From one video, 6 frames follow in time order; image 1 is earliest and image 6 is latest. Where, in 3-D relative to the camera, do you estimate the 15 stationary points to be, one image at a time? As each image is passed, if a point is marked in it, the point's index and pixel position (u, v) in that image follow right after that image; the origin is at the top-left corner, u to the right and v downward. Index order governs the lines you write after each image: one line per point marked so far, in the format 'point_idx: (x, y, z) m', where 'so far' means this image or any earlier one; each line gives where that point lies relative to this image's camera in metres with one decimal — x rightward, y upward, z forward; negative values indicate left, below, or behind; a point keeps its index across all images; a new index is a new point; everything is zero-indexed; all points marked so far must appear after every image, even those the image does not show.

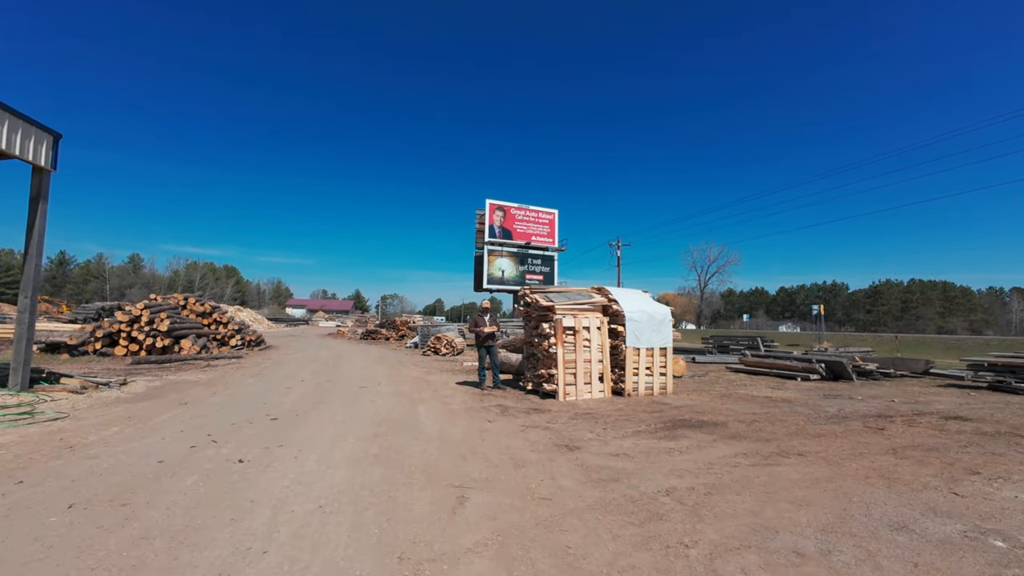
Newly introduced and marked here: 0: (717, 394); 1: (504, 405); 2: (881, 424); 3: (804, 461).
0: (+4.9, -2.5, +11.0) m
1: (-0.2, -2.3, +8.9) m
2: (+6.4, -2.3, +8.0) m
3: (+3.5, -2.1, +5.6) m
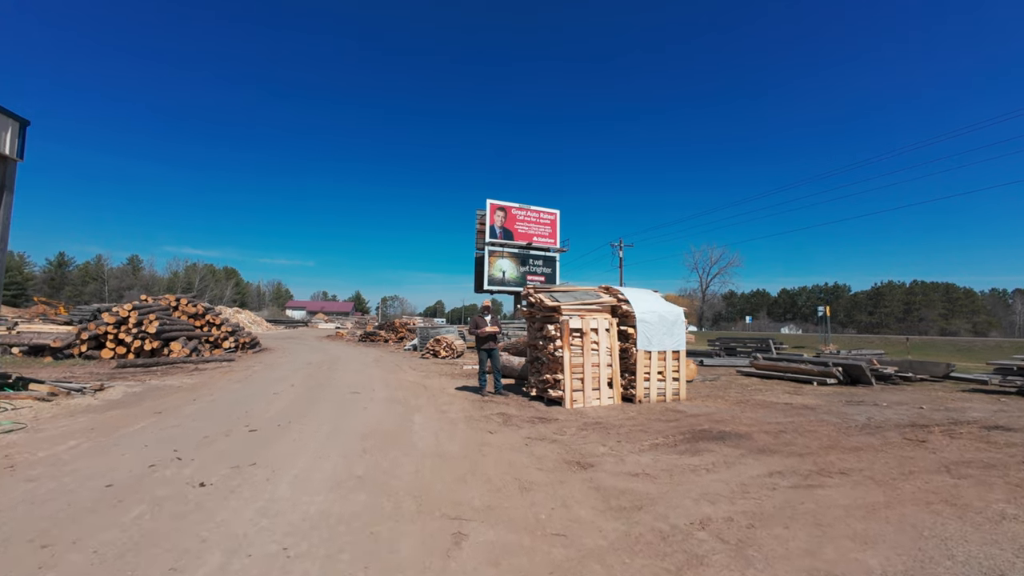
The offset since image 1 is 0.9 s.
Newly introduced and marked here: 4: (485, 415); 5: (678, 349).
0: (+4.9, -2.5, +10.3) m
1: (-0.1, -2.2, +8.2) m
2: (+6.4, -2.3, +7.3) m
3: (+3.6, -2.0, +4.9) m
4: (-0.5, -2.2, +8.0) m
5: (+3.6, -1.3, +10.2) m
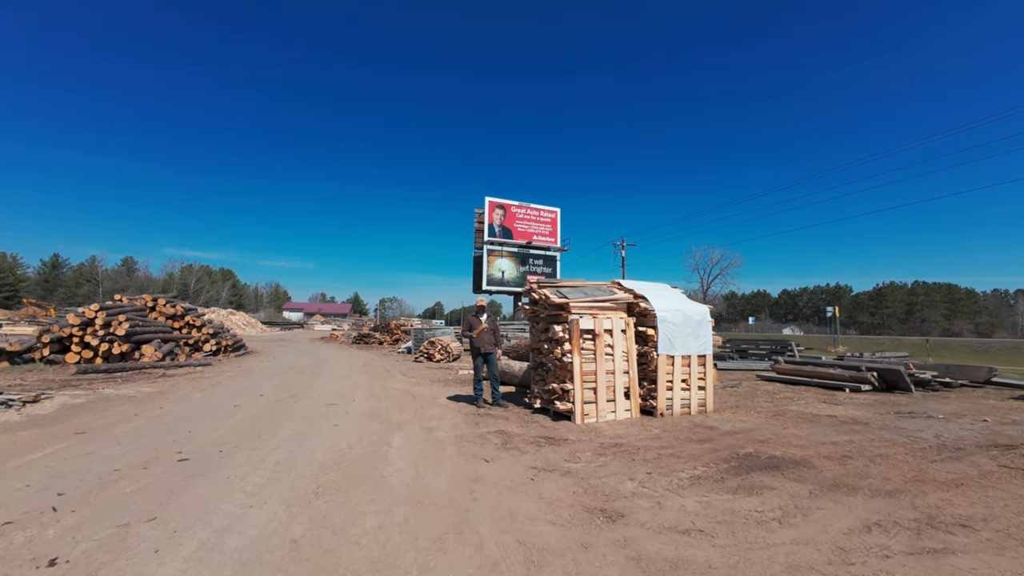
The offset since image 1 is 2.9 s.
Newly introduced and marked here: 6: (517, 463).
0: (+4.9, -2.4, +9.0) m
1: (-0.1, -2.1, +6.8) m
2: (+6.4, -2.2, +6.0) m
3: (+3.6, -1.9, +3.5) m
4: (-0.5, -2.1, +6.6) m
5: (+3.6, -1.2, +8.8) m
6: (0.0, -2.0, +5.3) m
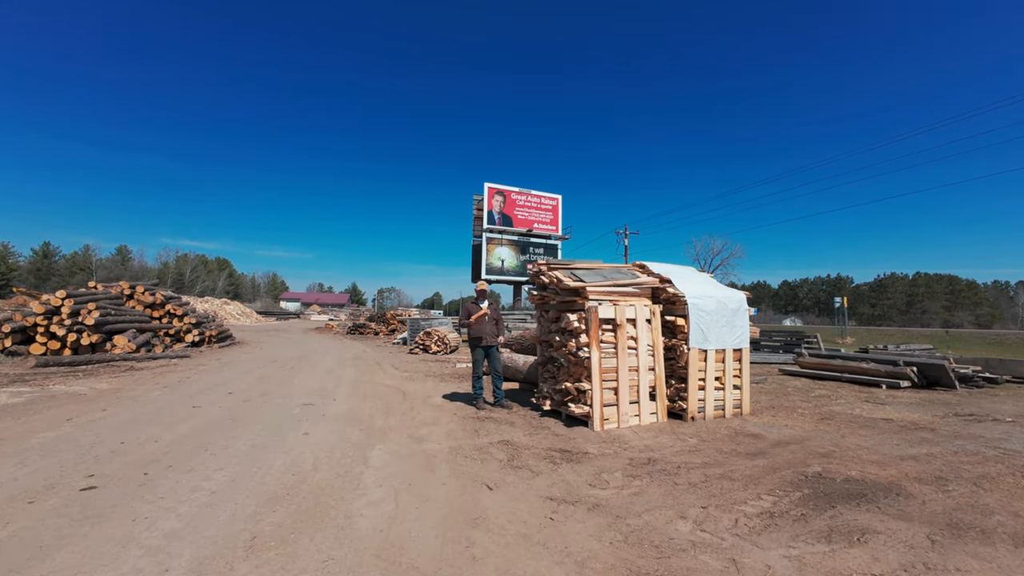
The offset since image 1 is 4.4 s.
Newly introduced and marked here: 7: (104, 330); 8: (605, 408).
0: (+5.0, -2.1, +7.8) m
1: (0.0, -1.9, +5.6) m
2: (+6.5, -2.0, +4.8) m
3: (+3.7, -1.8, +2.3) m
4: (-0.4, -1.9, +5.4) m
5: (+3.7, -1.0, +7.6) m
6: (+0.1, -1.8, +4.1) m
7: (-14.0, -1.4, +15.9) m
8: (+1.3, -1.7, +6.5) m
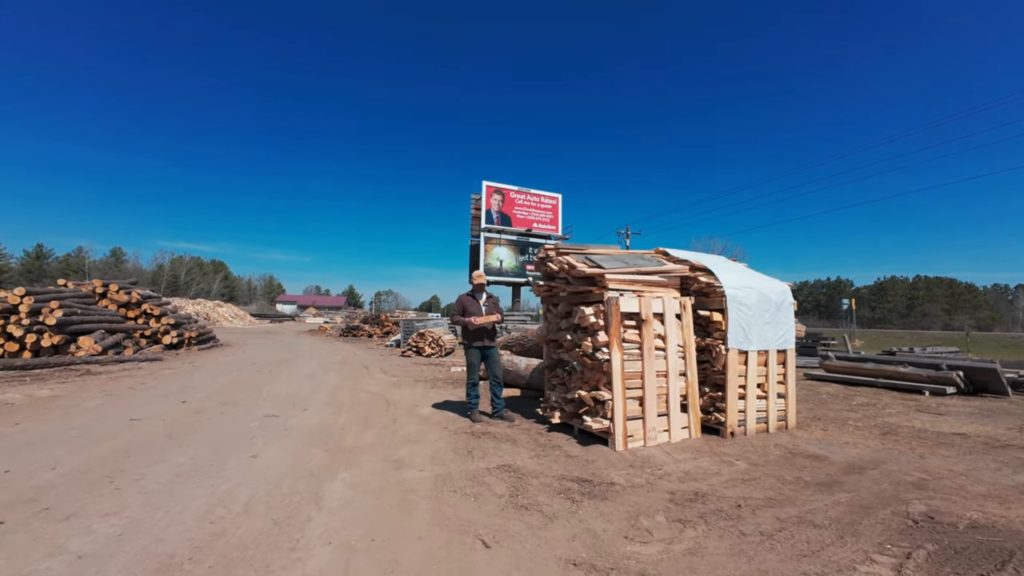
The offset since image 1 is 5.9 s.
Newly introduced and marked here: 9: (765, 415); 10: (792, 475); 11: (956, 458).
0: (+5.0, -2.0, +6.6) m
1: (0.0, -1.7, +4.4) m
2: (+6.6, -1.8, +3.6) m
3: (+3.7, -1.6, +1.1) m
4: (-0.3, -1.7, +4.2) m
5: (+3.7, -0.8, +6.4) m
6: (+0.2, -1.6, +2.9) m
7: (-14.0, -1.3, +14.6) m
8: (+1.3, -1.5, +5.3) m
9: (+3.4, -1.7, +6.2) m
10: (+2.7, -1.8, +4.5) m
11: (+5.0, -1.9, +5.2) m
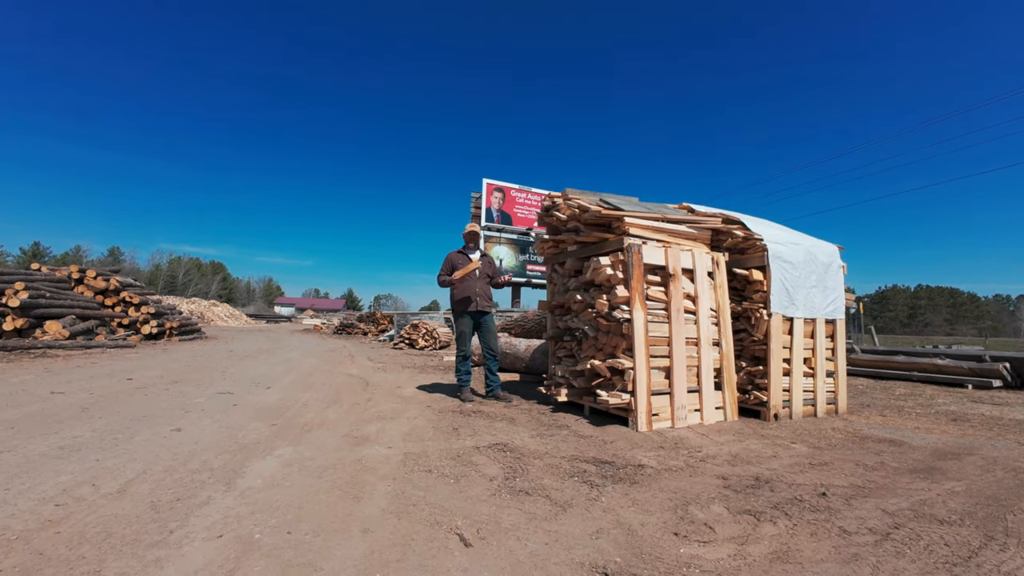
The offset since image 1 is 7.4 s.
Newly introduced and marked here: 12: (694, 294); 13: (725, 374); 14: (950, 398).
0: (+5.0, -1.5, +5.5) m
1: (0.0, -1.2, +3.4) m
2: (+6.5, -1.3, +2.5) m
3: (+3.7, -1.0, +0.1) m
4: (-0.4, -1.1, +3.2) m
5: (+3.7, -0.3, +5.4) m
6: (+0.1, -1.1, +1.9) m
7: (-14.0, -0.8, +13.6) m
8: (+1.3, -1.0, +4.3) m
9: (+3.3, -1.2, +5.2) m
10: (+2.6, -1.3, +3.4) m
11: (+4.9, -1.4, +4.2) m
12: (+1.8, 0.0, +4.7) m
13: (+2.2, -0.9, +4.8) m
14: (+7.0, -1.8, +7.5) m
